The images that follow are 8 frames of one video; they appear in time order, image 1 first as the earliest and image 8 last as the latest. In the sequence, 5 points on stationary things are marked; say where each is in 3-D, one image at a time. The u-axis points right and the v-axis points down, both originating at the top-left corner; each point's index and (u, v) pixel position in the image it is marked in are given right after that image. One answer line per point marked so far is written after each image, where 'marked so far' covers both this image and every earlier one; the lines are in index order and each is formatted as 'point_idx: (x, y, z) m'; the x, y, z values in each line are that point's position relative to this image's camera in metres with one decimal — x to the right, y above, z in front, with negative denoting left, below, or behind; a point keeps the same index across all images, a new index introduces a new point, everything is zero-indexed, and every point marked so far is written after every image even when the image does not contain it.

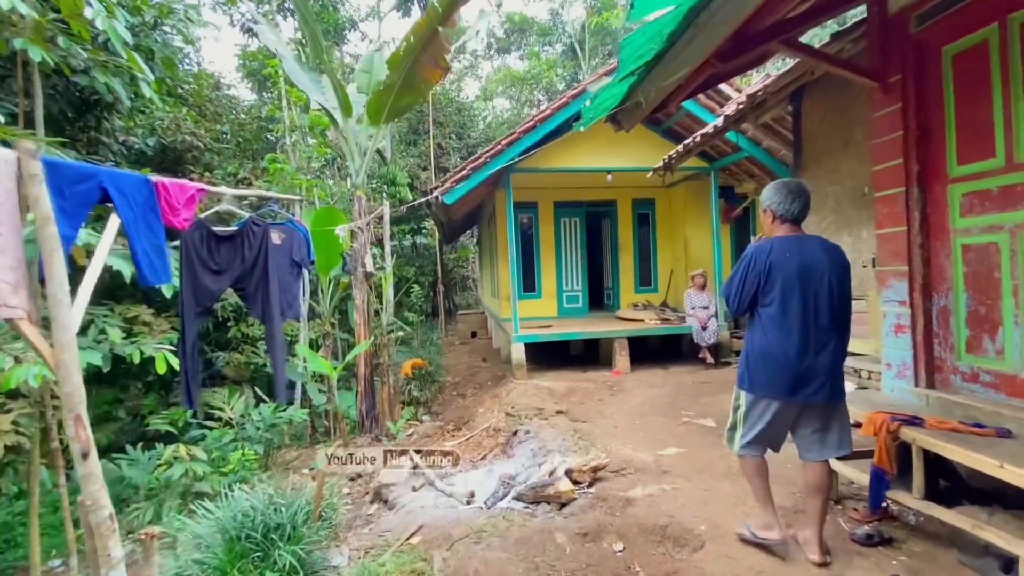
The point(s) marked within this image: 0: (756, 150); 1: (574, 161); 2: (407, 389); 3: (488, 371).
0: (+3.6, +2.1, +7.2) m
1: (+1.0, +2.1, +7.8) m
2: (-1.8, -1.7, +8.1) m
3: (-0.5, -1.6, +9.1) m
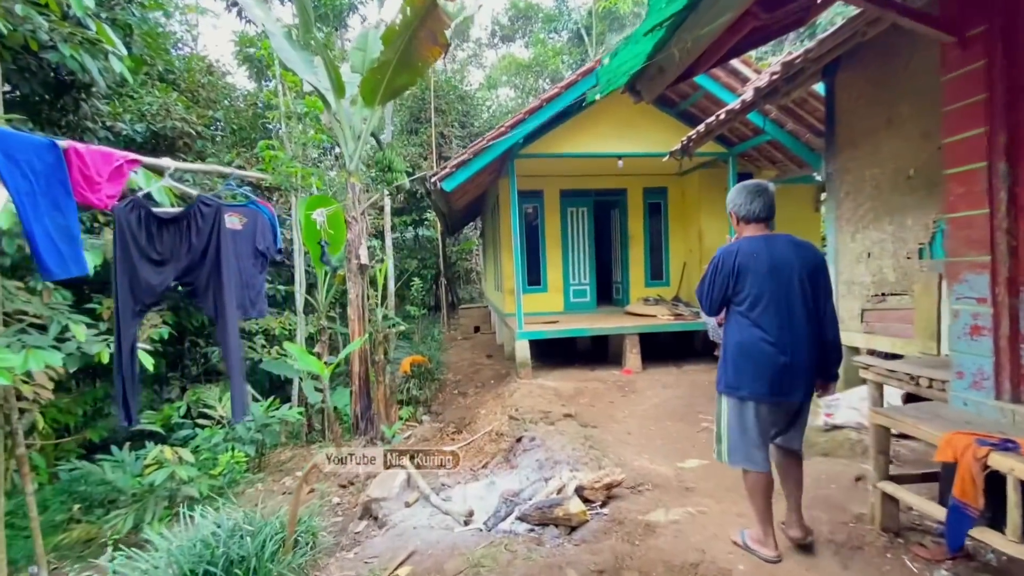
0: (+3.7, +2.1, +6.7) m
1: (+1.1, +2.2, +7.3) m
2: (-1.7, -1.6, +7.7) m
3: (-0.4, -1.4, +8.7) m
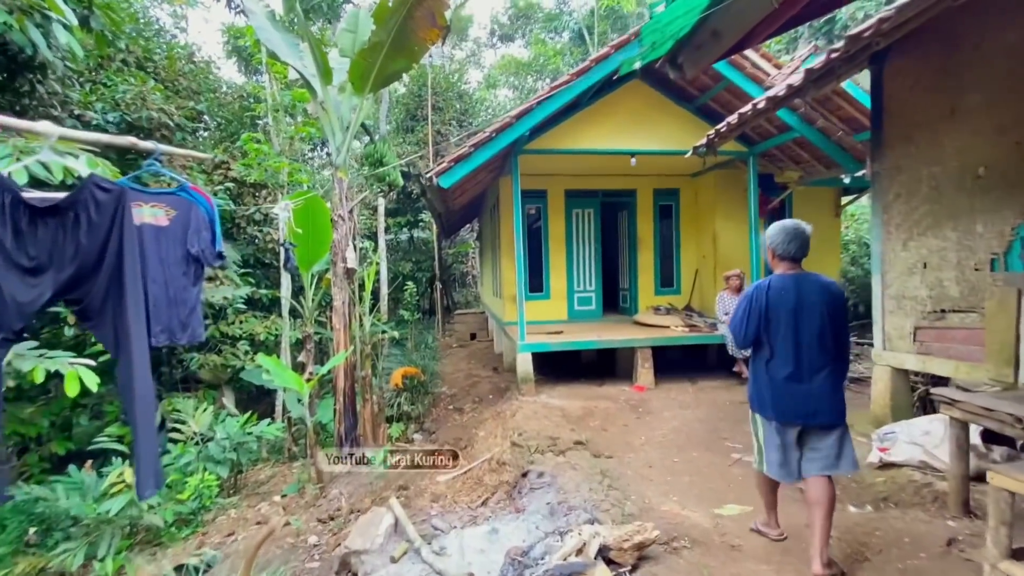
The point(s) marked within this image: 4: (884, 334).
0: (+3.8, +2.0, +6.2) m
1: (+1.1, +2.0, +6.7) m
2: (-1.7, -1.7, +7.1) m
3: (-0.4, -1.5, +8.1) m
4: (+3.5, -0.4, +4.6) m
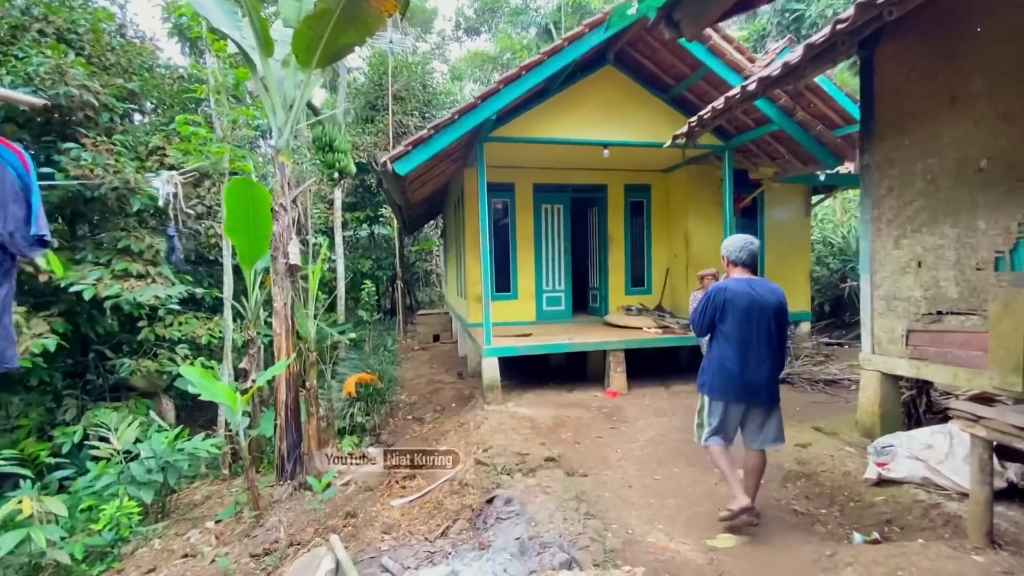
0: (+3.3, +2.0, +5.9) m
1: (+0.7, +2.0, +6.3) m
2: (-2.2, -1.7, +6.4) m
3: (-0.9, -1.5, +7.5) m
4: (+3.2, -0.4, +4.3) m
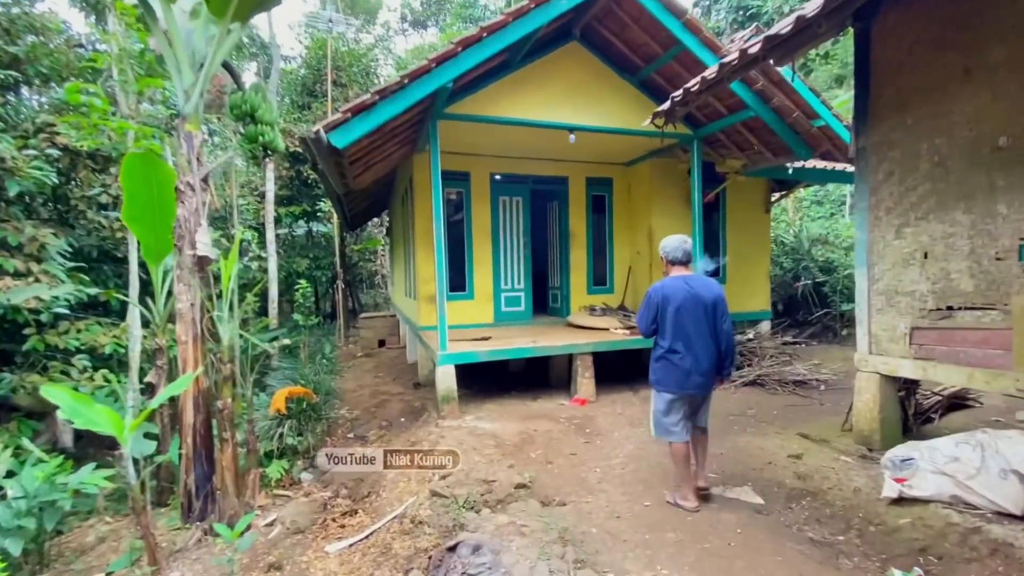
0: (+2.9, +2.0, +5.6) m
1: (+0.2, +2.1, +5.7) m
2: (-2.6, -1.6, +5.5) m
3: (-1.5, -1.5, +6.7) m
4: (+2.9, -0.4, +3.9) m
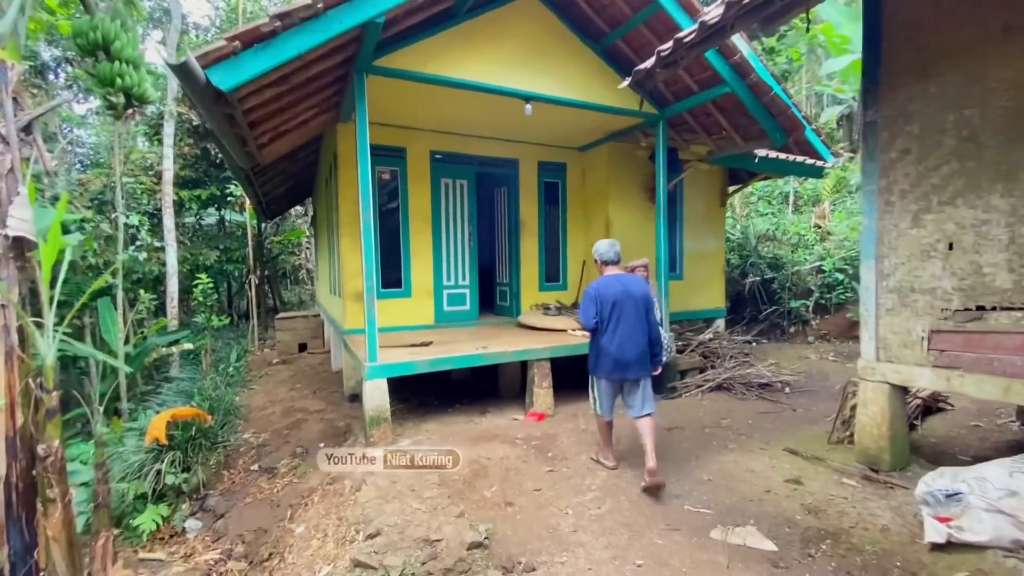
0: (+2.3, +2.1, +5.0) m
1: (-0.4, +2.1, +4.7) m
2: (-3.1, -1.6, +4.2) m
3: (-2.2, -1.5, +5.5) m
4: (+2.6, -0.4, +3.4) m
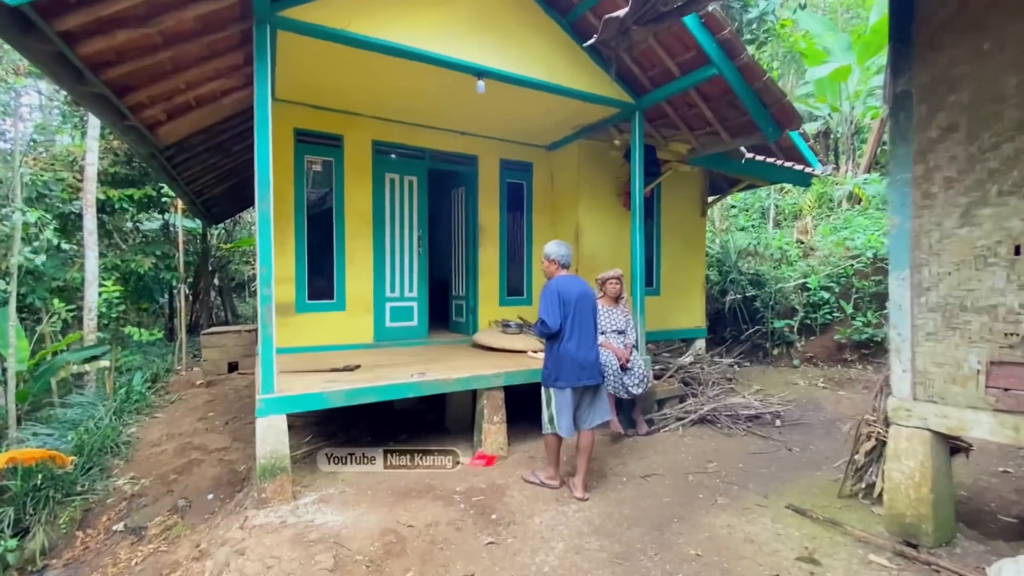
0: (+1.9, +1.9, +4.3) m
1: (-0.8, +2.0, +3.9) m
2: (-3.6, -1.6, +3.1) m
3: (-2.7, -1.6, +4.5) m
4: (+2.2, -0.5, +2.6) m
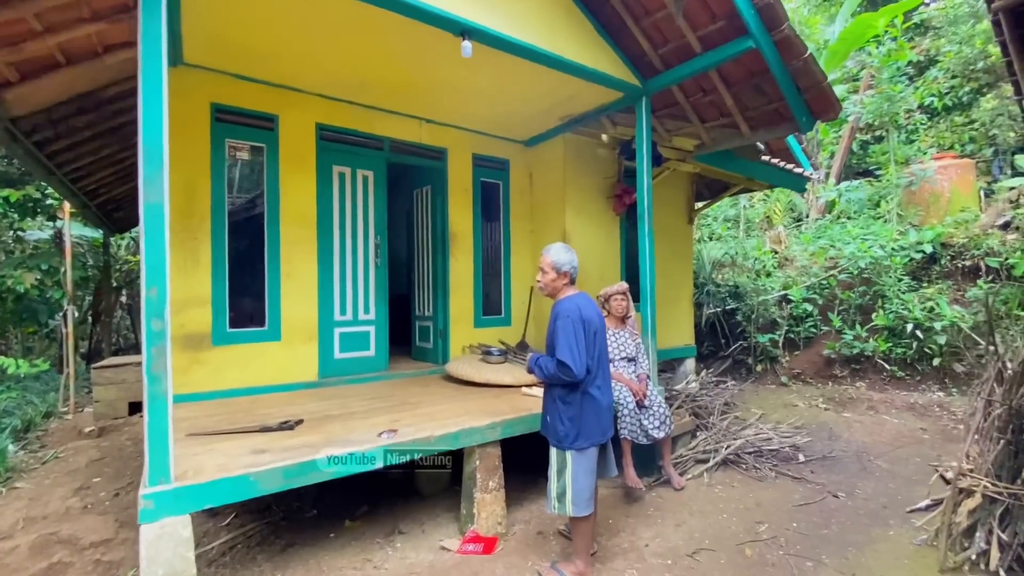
0: (+1.8, +1.8, +3.6) m
1: (-0.8, +1.9, +2.9) m
2: (-3.4, -1.8, +1.7) m
3: (-2.7, -1.7, +3.2) m
4: (+2.3, -0.5, +1.9) m
